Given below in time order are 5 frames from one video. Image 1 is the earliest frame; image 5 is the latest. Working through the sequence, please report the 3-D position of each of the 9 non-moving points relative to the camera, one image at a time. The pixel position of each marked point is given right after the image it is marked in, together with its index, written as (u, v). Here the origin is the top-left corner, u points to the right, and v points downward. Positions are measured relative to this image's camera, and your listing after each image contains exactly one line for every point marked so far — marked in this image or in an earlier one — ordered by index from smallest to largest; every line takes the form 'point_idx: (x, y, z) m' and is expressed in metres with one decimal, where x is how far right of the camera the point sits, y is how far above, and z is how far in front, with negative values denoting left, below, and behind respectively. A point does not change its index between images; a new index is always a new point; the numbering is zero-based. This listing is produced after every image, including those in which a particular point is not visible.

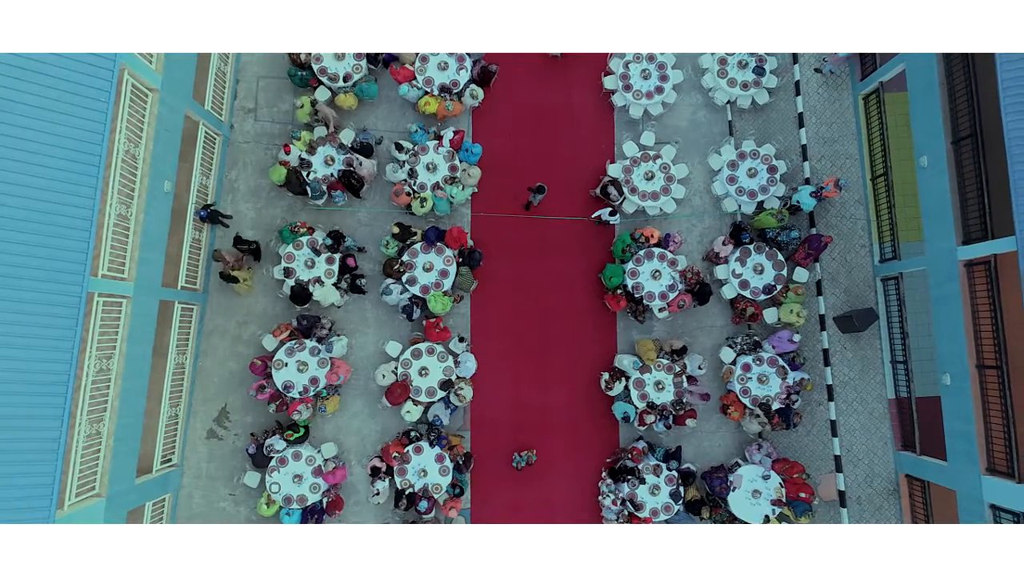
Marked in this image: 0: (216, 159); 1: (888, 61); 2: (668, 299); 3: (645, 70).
0: (-6.5, +2.9, +11.0) m
1: (+7.9, +4.8, +10.5) m
2: (+3.3, -0.2, +10.5) m
3: (+2.9, +4.8, +11.1) m
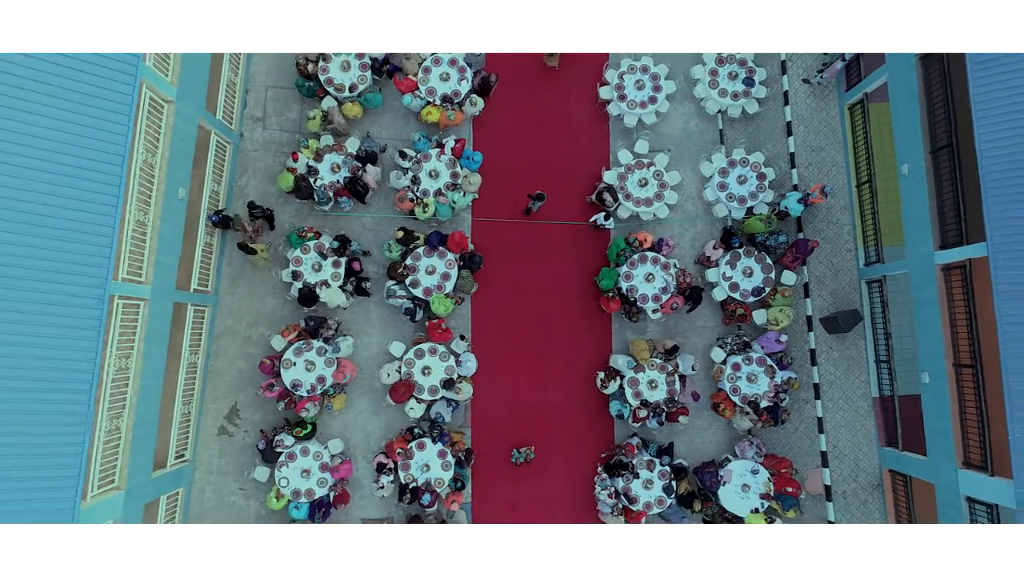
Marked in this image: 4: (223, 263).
0: (-6.5, +2.8, +11.5) m
1: (+7.9, +4.7, +10.9) m
2: (+3.3, -0.3, +10.9) m
3: (+2.9, +4.8, +11.5) m
4: (-6.7, +0.5, +11.6) m
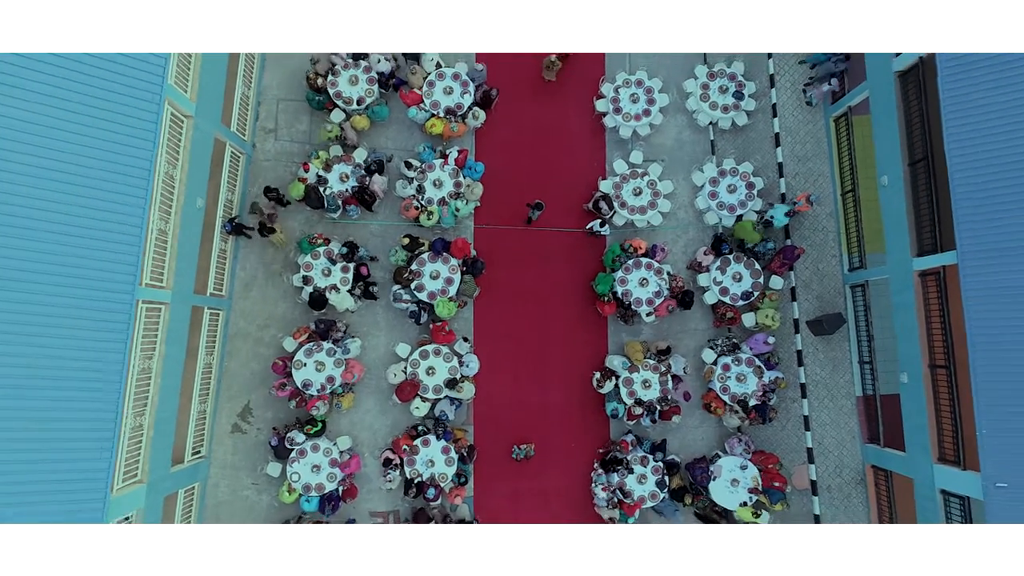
0: (-6.5, +2.7, +12.0) m
1: (+7.9, +4.6, +11.5) m
2: (+3.3, -0.4, +11.5) m
3: (+2.9, +4.7, +12.1) m
4: (-6.7, +0.4, +12.2) m
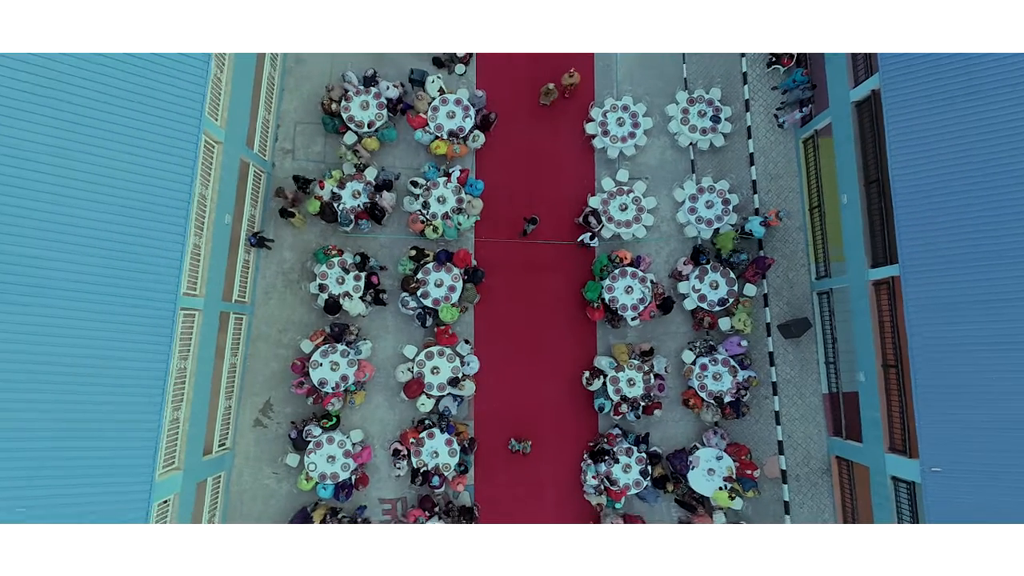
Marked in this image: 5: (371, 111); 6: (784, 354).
0: (-6.6, +2.5, +13.2) m
1: (+7.8, +4.4, +12.7) m
2: (+3.2, -0.5, +12.7) m
3: (+2.8, +4.5, +13.2) m
4: (-6.7, +0.3, +13.4) m
5: (-3.6, +4.6, +12.9) m
6: (+7.1, -1.7, +13.1) m
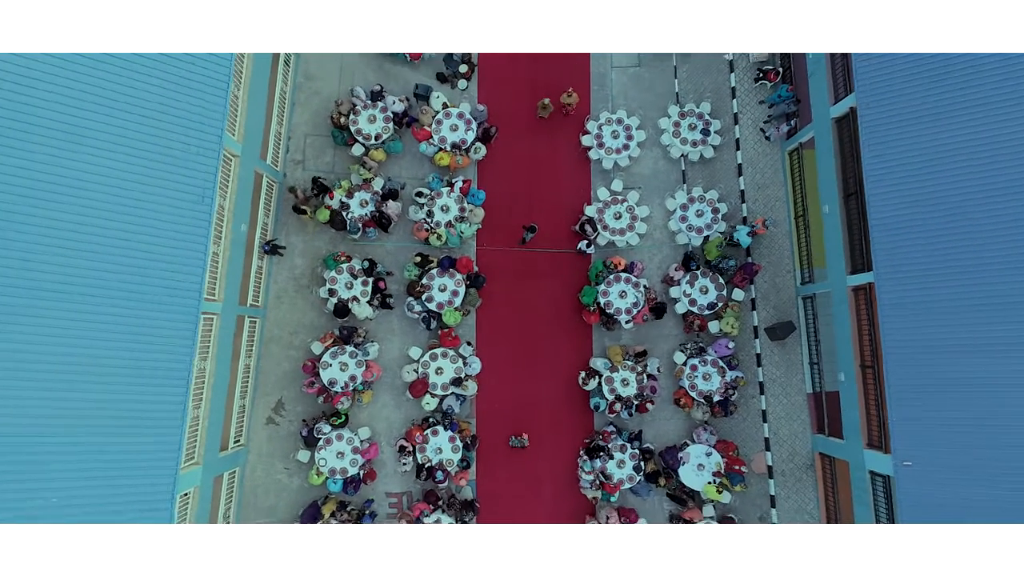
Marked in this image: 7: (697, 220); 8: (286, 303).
0: (-6.6, +2.4, +13.9) m
1: (+7.8, +4.3, +13.4) m
2: (+3.2, -0.7, +13.3) m
3: (+2.8, +4.4, +13.9) m
4: (-6.7, +0.1, +14.1) m
5: (-3.6, +4.4, +13.6) m
6: (+7.1, -1.9, +13.8) m
7: (+5.1, +1.9, +13.8) m
8: (-6.3, -0.4, +14.1) m
